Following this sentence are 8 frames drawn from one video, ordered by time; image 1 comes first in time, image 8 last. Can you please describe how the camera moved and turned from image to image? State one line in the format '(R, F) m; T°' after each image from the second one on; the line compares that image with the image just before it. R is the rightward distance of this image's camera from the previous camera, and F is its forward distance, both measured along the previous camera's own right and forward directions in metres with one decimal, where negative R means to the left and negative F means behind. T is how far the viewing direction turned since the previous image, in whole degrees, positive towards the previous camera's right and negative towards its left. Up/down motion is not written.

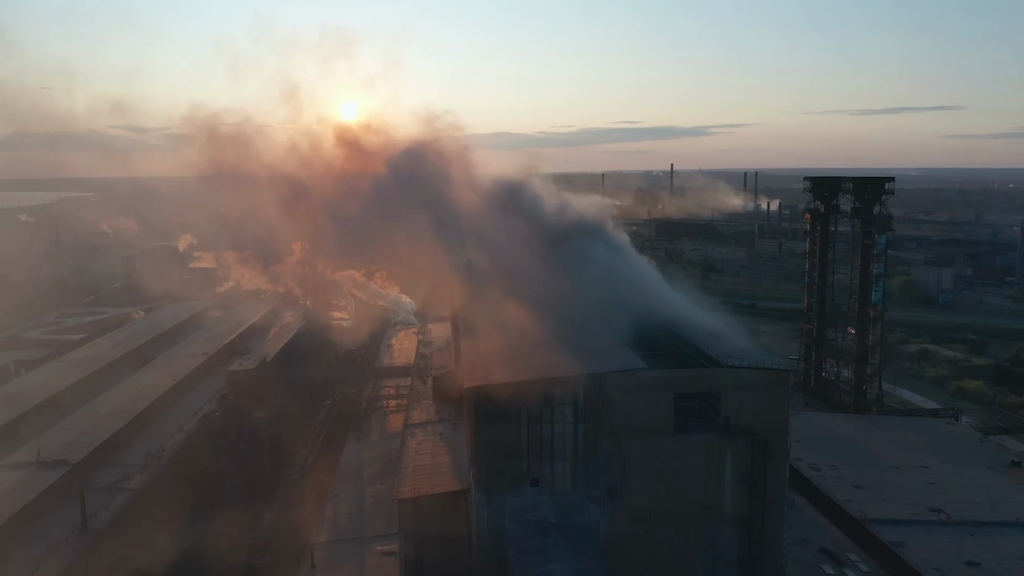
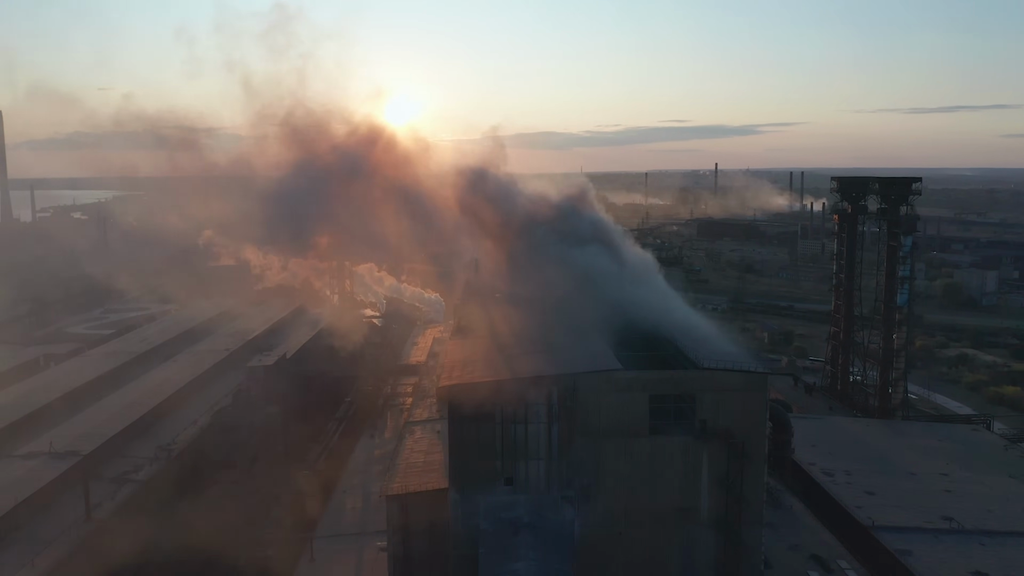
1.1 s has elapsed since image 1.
(+0.4, 0.0) m; -2°
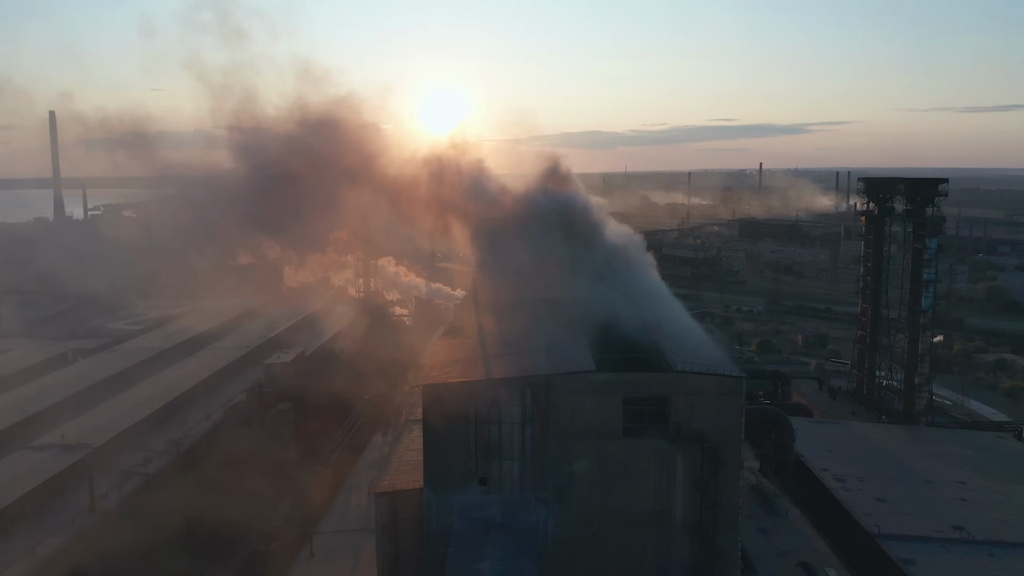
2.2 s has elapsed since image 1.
(+0.4, 0.0) m; -2°
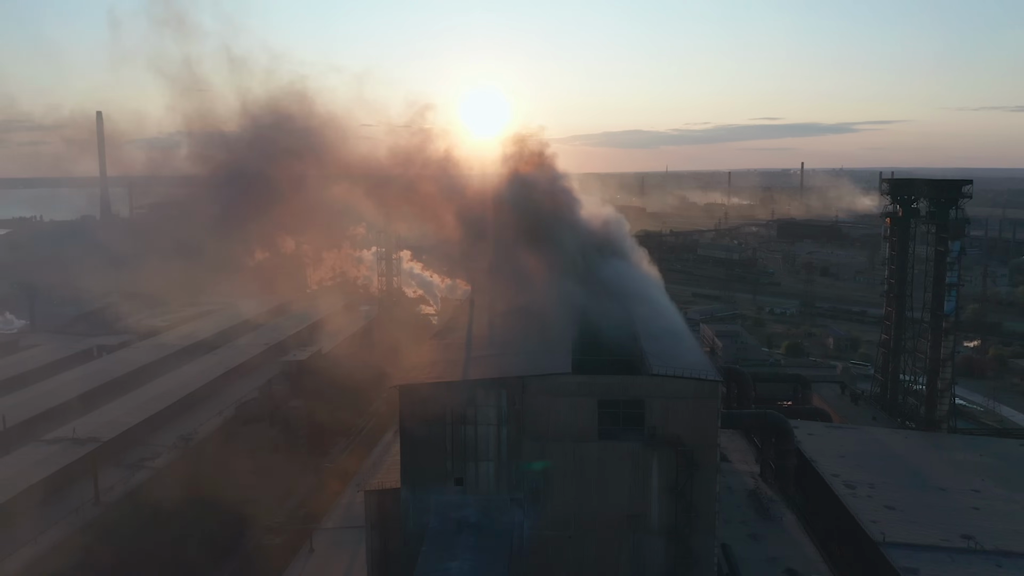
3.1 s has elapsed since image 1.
(+0.4, 0.0) m; -2°
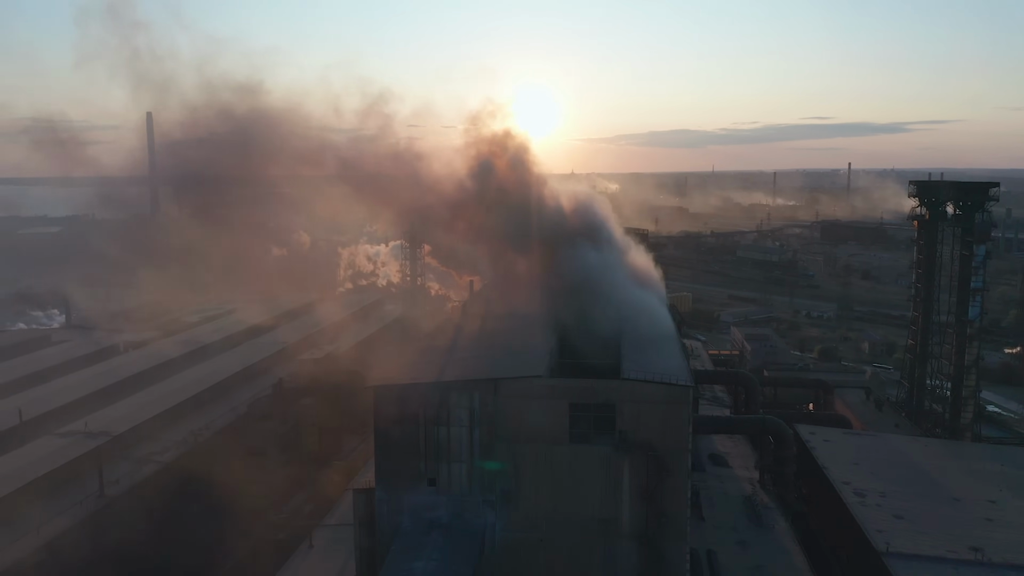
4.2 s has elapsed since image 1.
(+0.4, 0.0) m; -2°
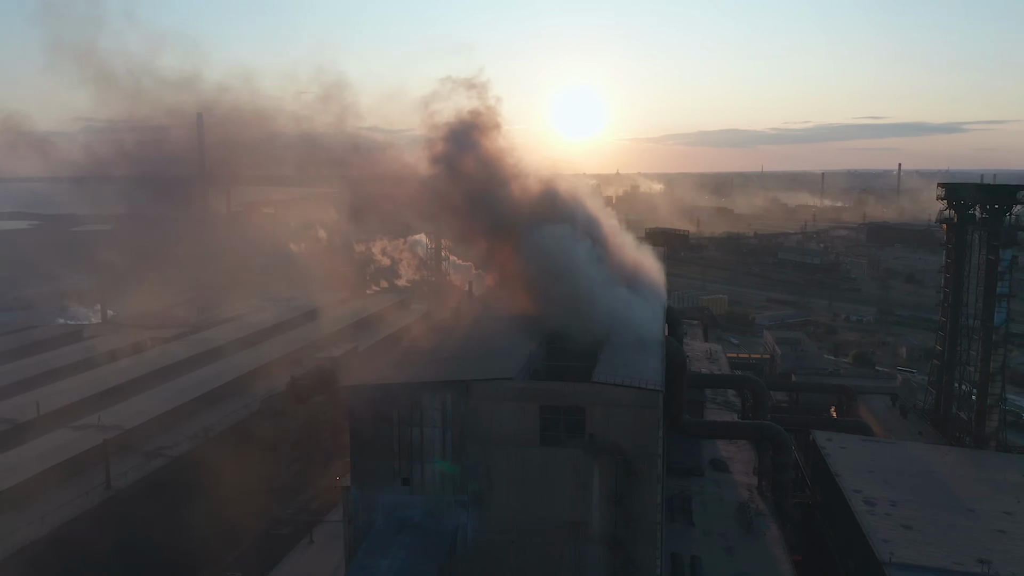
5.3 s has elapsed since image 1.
(+0.4, 0.0) m; -2°
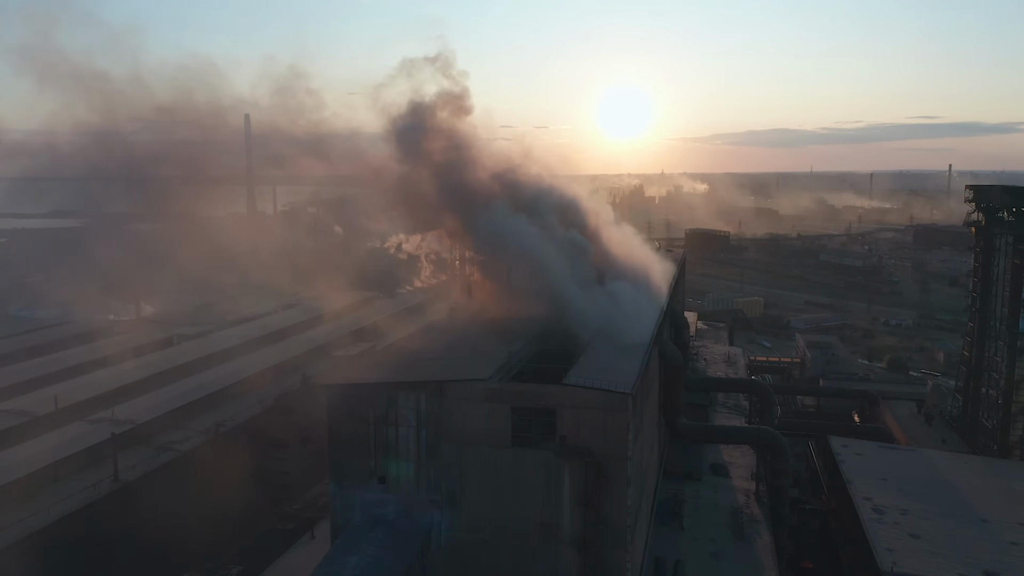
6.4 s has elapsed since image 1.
(+0.4, 0.0) m; -2°
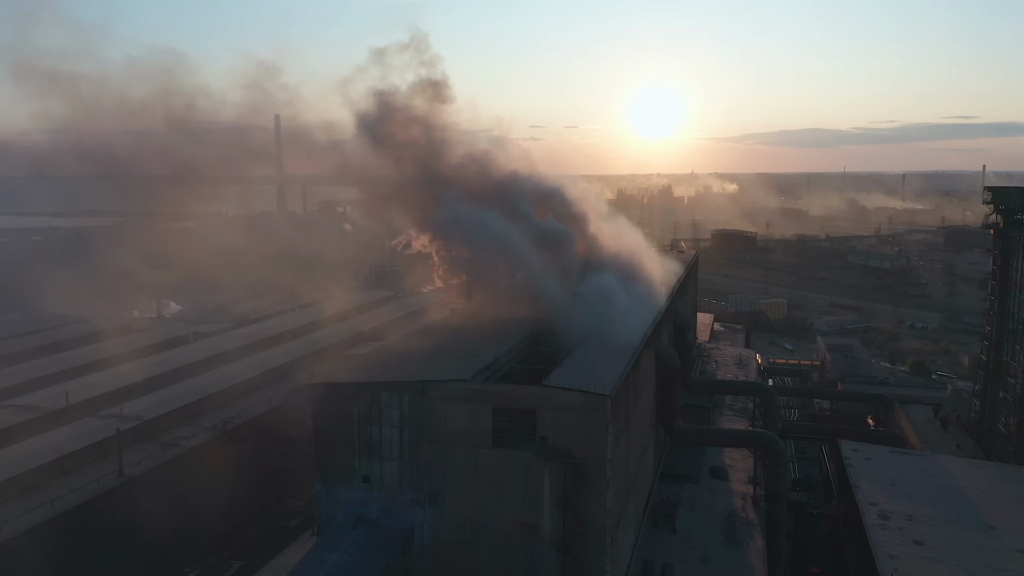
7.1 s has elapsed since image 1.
(+0.3, 0.0) m; -1°
